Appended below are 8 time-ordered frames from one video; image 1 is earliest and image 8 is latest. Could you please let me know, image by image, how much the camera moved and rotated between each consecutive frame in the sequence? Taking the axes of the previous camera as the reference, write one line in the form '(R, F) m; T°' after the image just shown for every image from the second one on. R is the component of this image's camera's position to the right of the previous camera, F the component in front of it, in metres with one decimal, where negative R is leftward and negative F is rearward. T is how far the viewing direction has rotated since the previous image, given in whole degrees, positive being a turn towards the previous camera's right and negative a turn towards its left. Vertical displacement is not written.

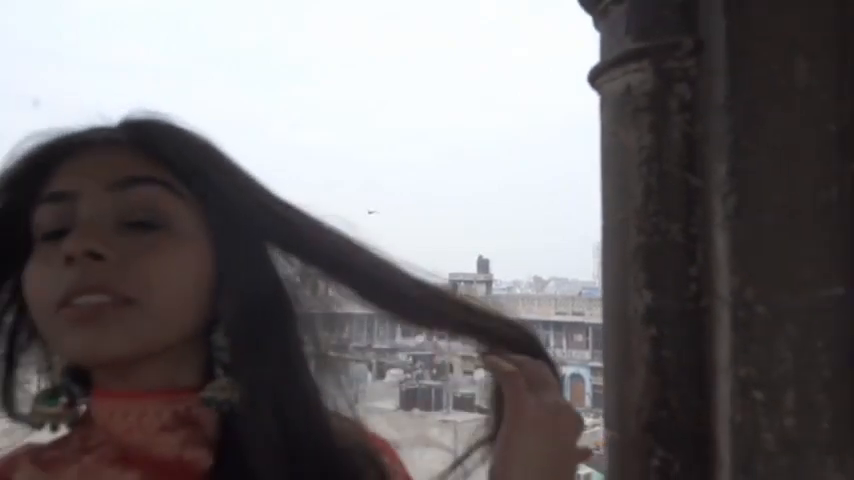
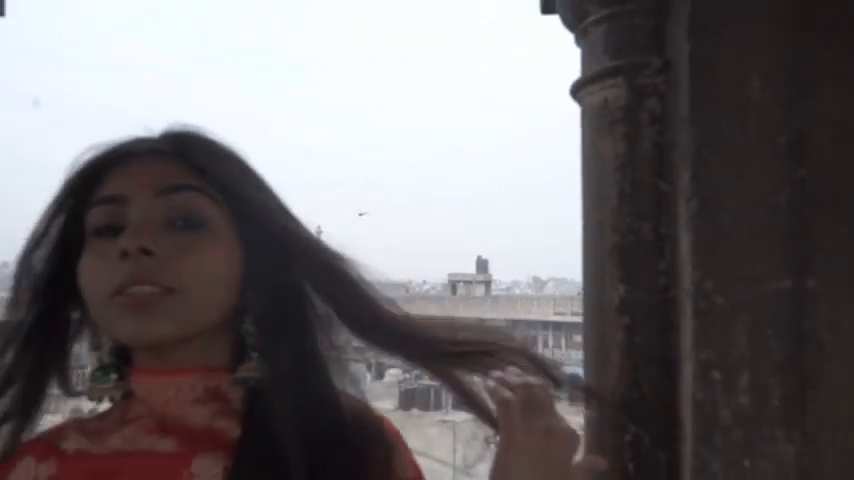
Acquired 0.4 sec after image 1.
(0.0, -0.1) m; 0°
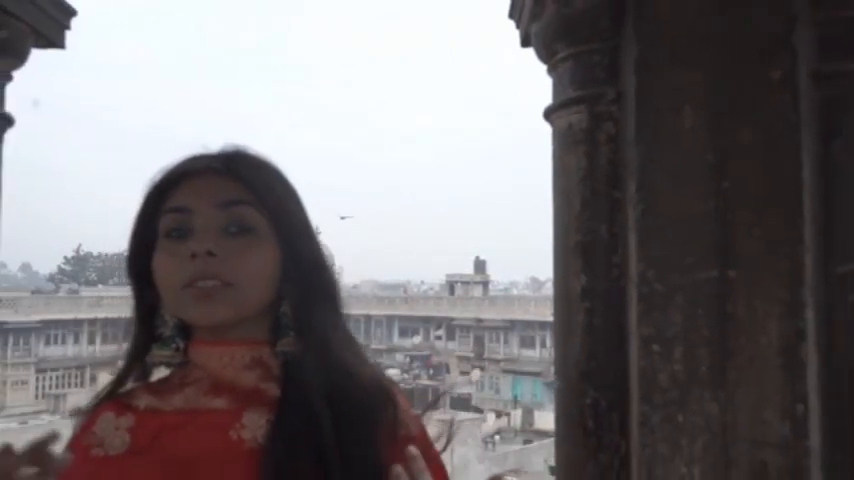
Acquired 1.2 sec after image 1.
(0.0, -0.2) m; 0°
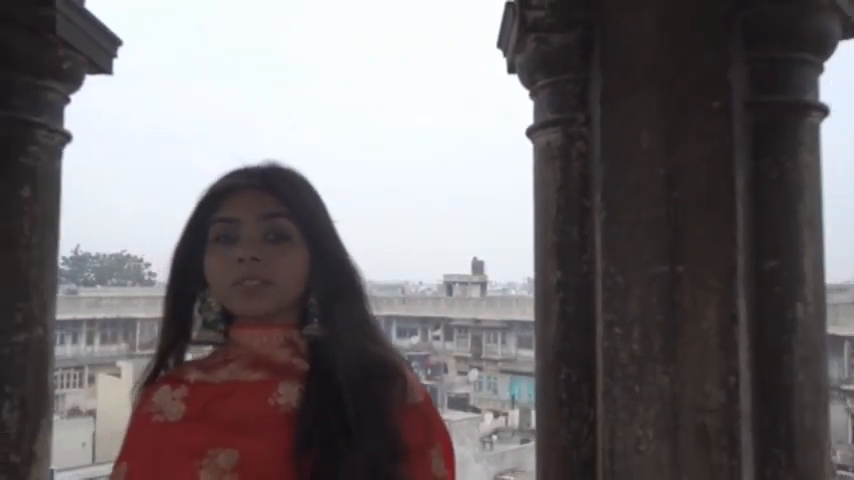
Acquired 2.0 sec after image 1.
(0.0, -0.2) m; 0°
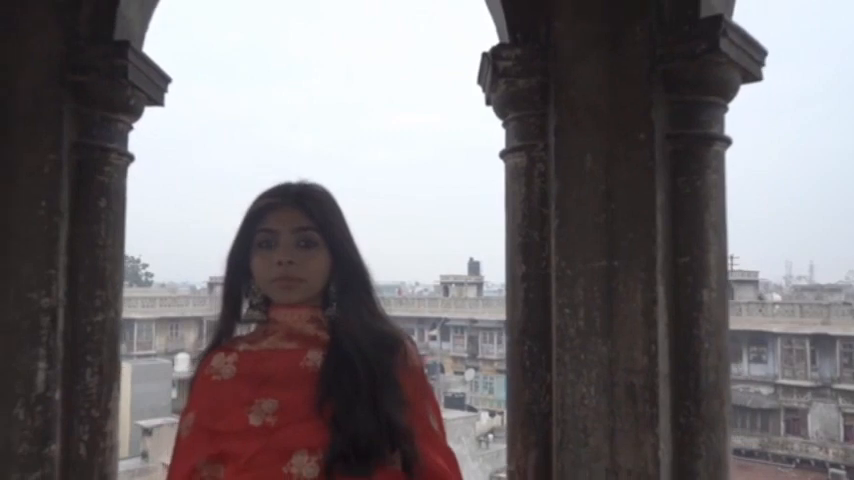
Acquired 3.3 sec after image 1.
(0.0, -0.4) m; 0°
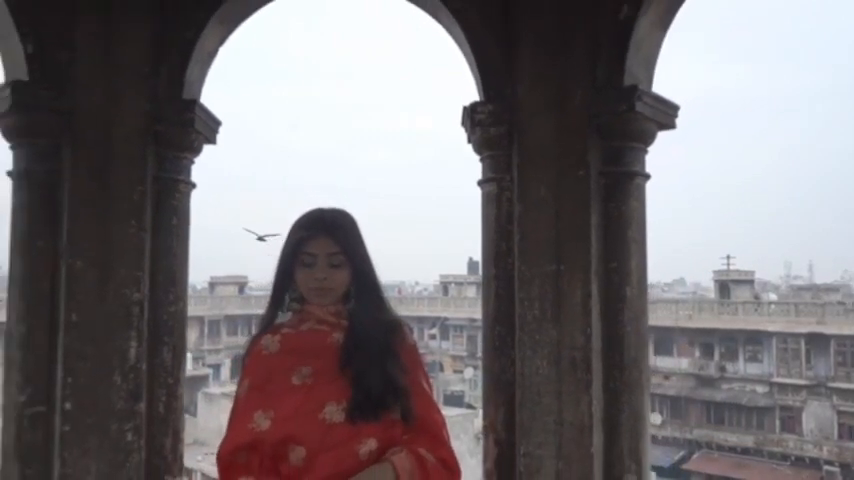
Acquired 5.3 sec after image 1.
(0.0, -0.6) m; 0°
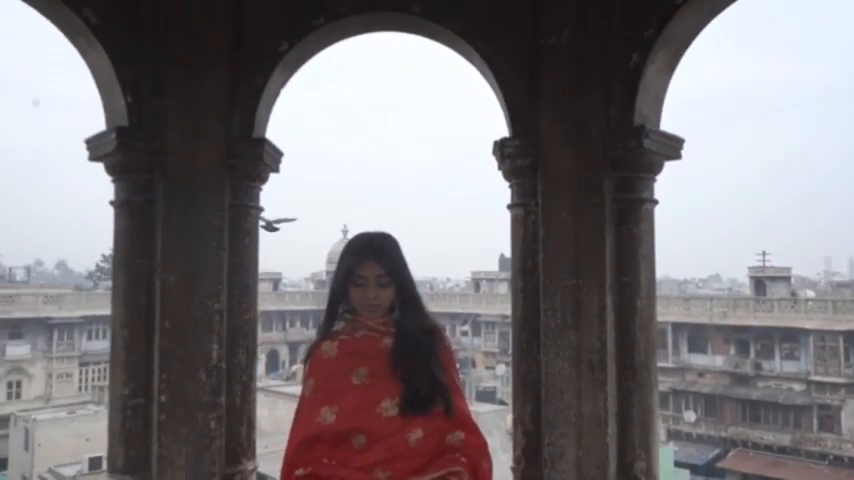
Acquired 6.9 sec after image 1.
(0.0, -0.4) m; -3°
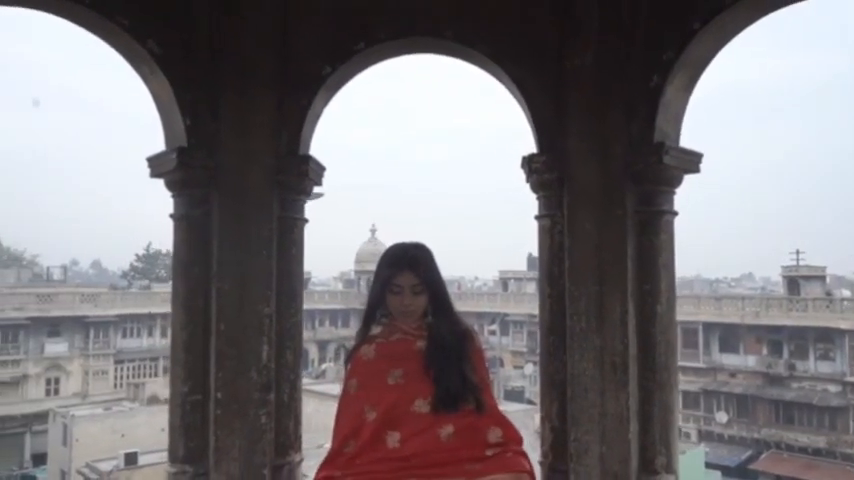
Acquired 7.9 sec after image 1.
(0.0, -0.2) m; -2°
